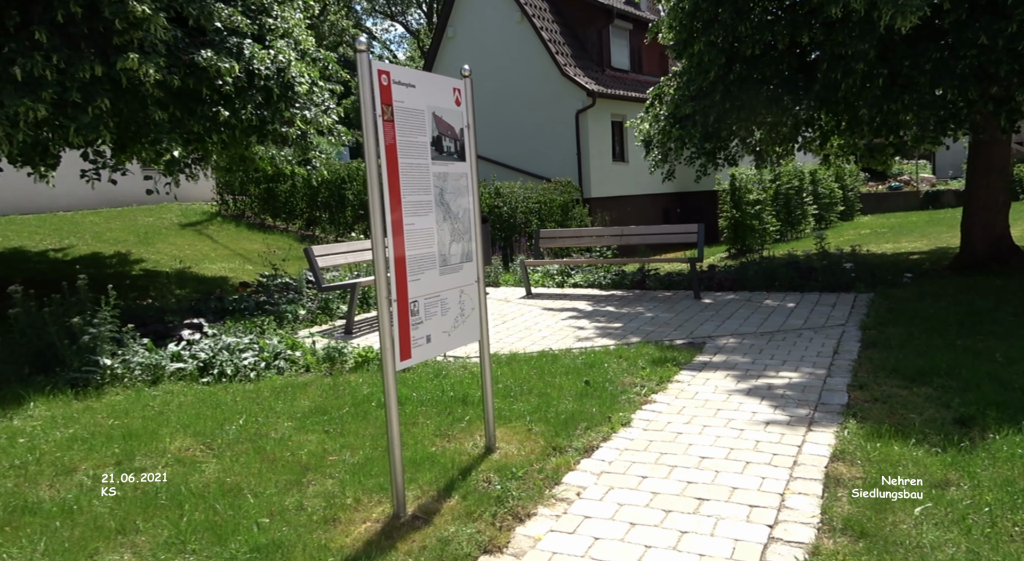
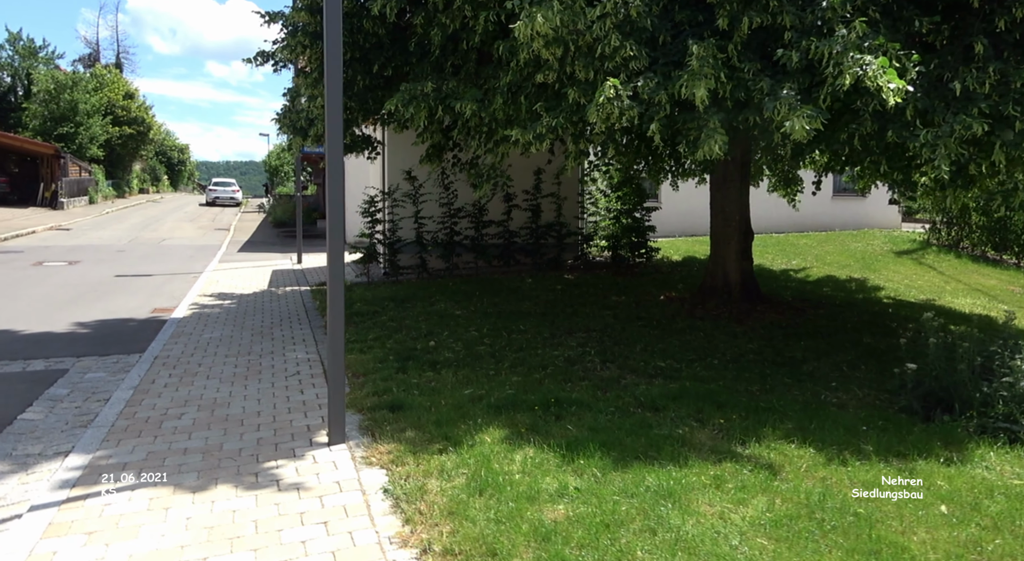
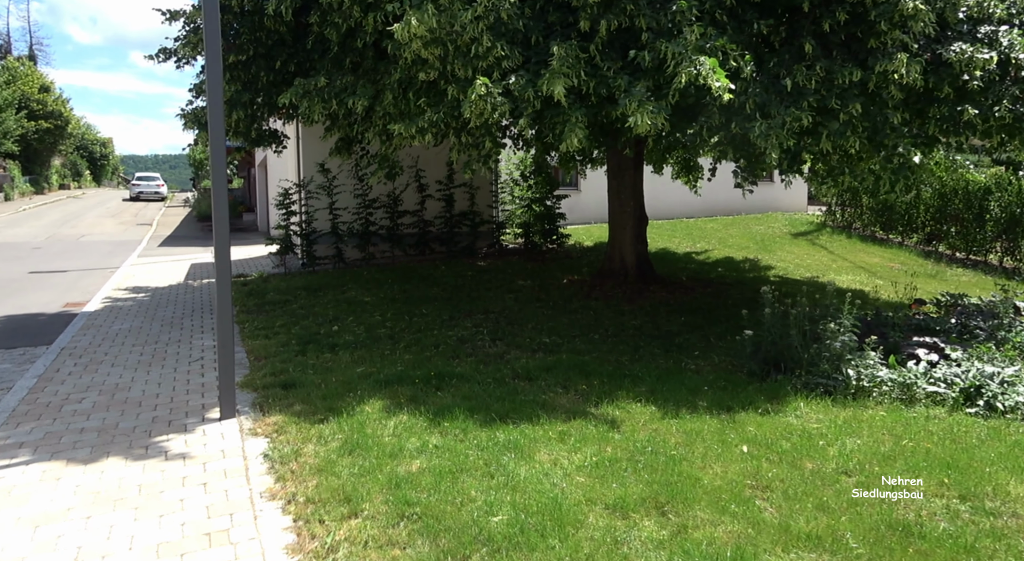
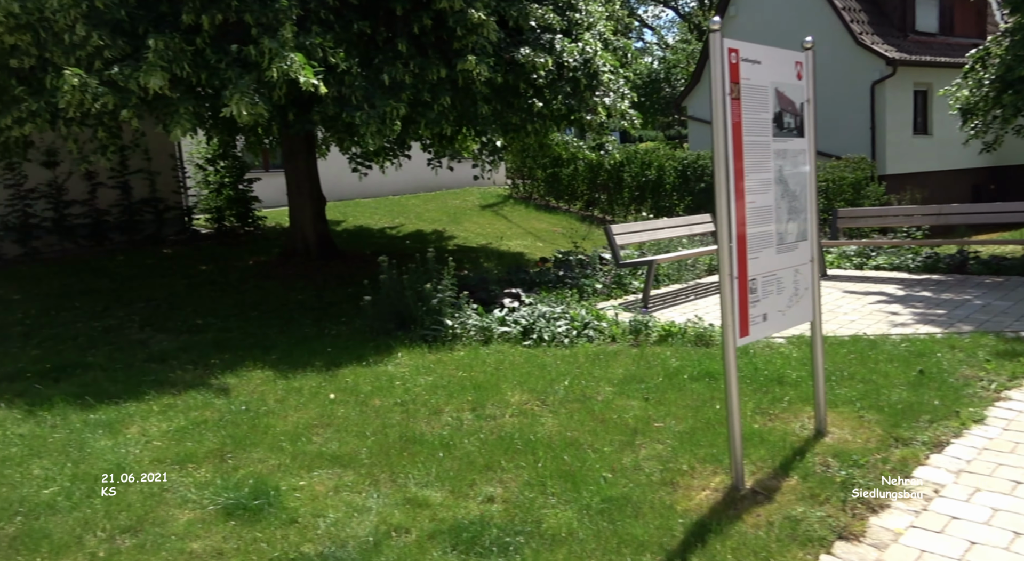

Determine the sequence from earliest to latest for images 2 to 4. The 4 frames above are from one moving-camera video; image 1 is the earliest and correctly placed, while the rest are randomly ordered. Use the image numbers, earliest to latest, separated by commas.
4, 3, 2
